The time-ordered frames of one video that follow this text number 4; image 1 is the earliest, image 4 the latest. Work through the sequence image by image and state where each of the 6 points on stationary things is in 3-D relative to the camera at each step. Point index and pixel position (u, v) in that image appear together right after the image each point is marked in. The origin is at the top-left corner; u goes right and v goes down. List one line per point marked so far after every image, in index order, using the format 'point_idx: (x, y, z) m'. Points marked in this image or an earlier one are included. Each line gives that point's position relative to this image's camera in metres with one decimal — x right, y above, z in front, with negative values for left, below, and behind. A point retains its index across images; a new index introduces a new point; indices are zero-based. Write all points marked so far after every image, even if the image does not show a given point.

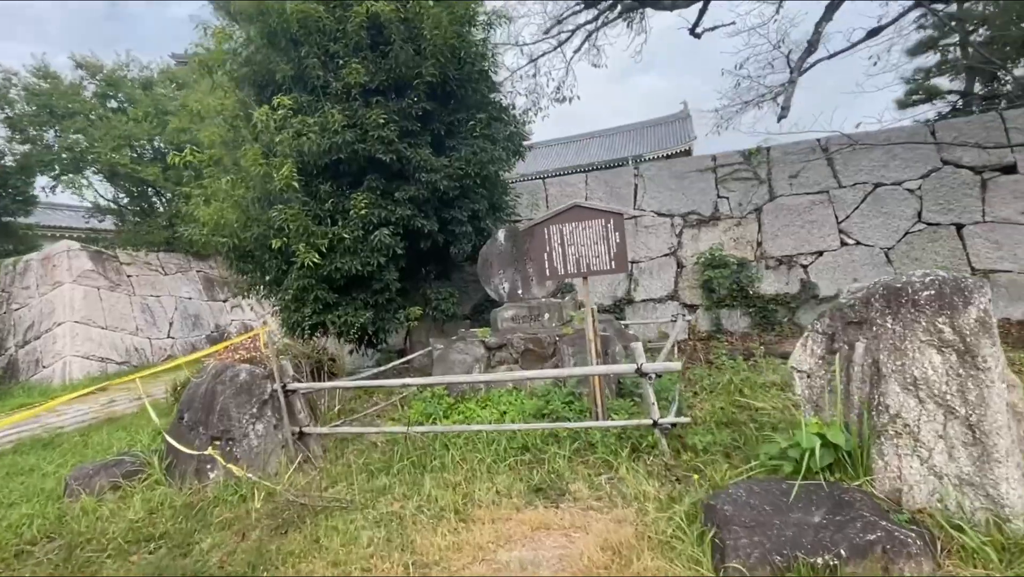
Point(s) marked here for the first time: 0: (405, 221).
0: (-1.3, +0.8, +6.6) m
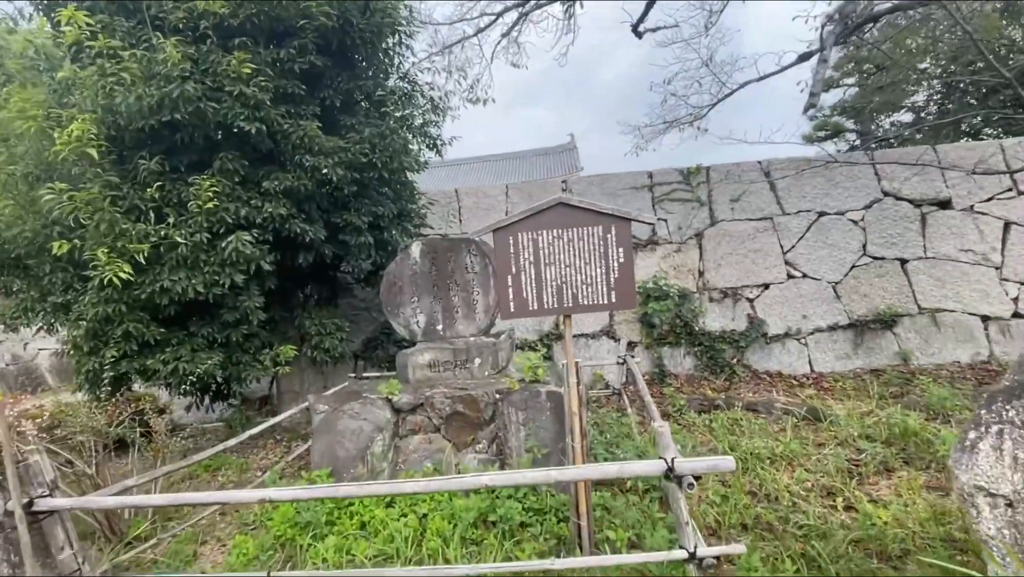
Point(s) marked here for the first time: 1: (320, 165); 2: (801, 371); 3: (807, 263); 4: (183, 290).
0: (-1.9, +0.5, +4.6) m
1: (-1.5, +1.0, +4.6) m
2: (+3.5, -1.0, +6.9) m
3: (+3.7, +0.3, +7.3) m
4: (-2.4, 0.0, +4.2) m
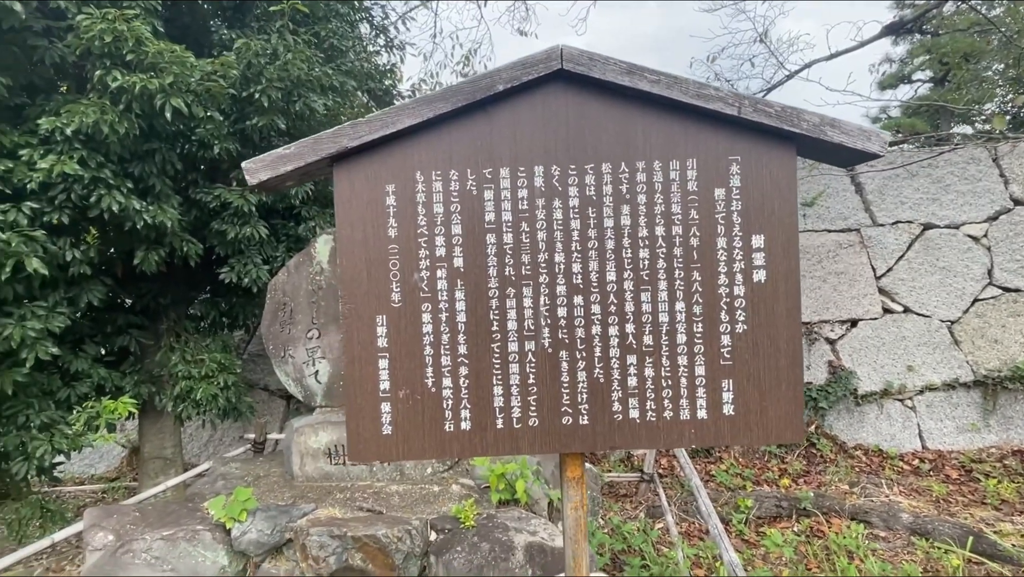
0: (-2.1, +0.4, +2.7) m
1: (-1.7, +0.9, +2.6) m
2: (+3.3, -1.4, +4.8) m
3: (+3.6, 0.0, +5.2) m
4: (-2.6, -0.1, +2.2) m
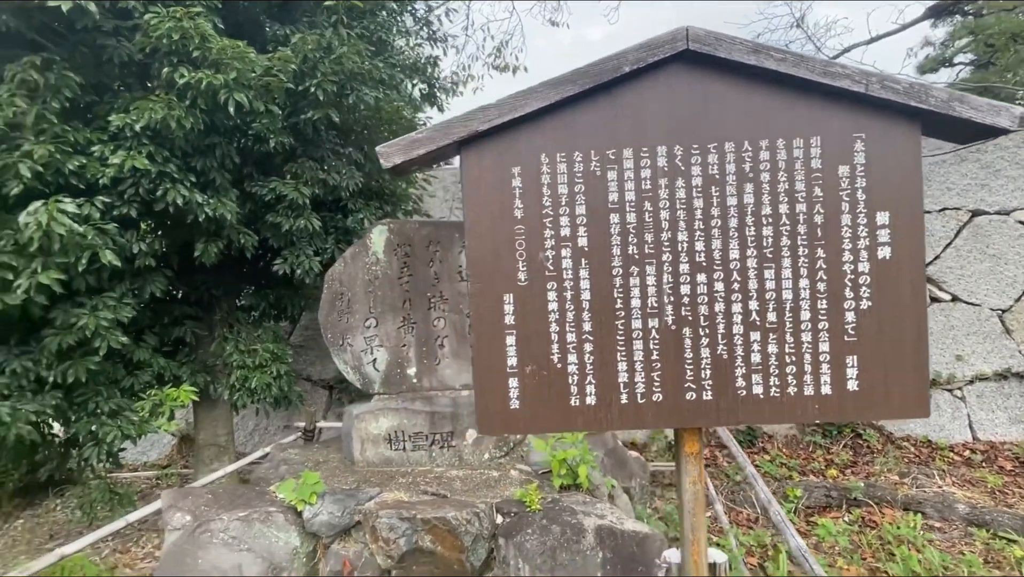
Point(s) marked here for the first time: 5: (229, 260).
0: (-1.8, +0.5, +2.7) m
1: (-1.4, +0.9, +2.7) m
2: (+3.7, -1.3, +4.7) m
3: (+4.0, +0.1, +5.1) m
4: (-2.3, 0.0, +2.3) m
5: (-2.0, +0.2, +4.0) m
